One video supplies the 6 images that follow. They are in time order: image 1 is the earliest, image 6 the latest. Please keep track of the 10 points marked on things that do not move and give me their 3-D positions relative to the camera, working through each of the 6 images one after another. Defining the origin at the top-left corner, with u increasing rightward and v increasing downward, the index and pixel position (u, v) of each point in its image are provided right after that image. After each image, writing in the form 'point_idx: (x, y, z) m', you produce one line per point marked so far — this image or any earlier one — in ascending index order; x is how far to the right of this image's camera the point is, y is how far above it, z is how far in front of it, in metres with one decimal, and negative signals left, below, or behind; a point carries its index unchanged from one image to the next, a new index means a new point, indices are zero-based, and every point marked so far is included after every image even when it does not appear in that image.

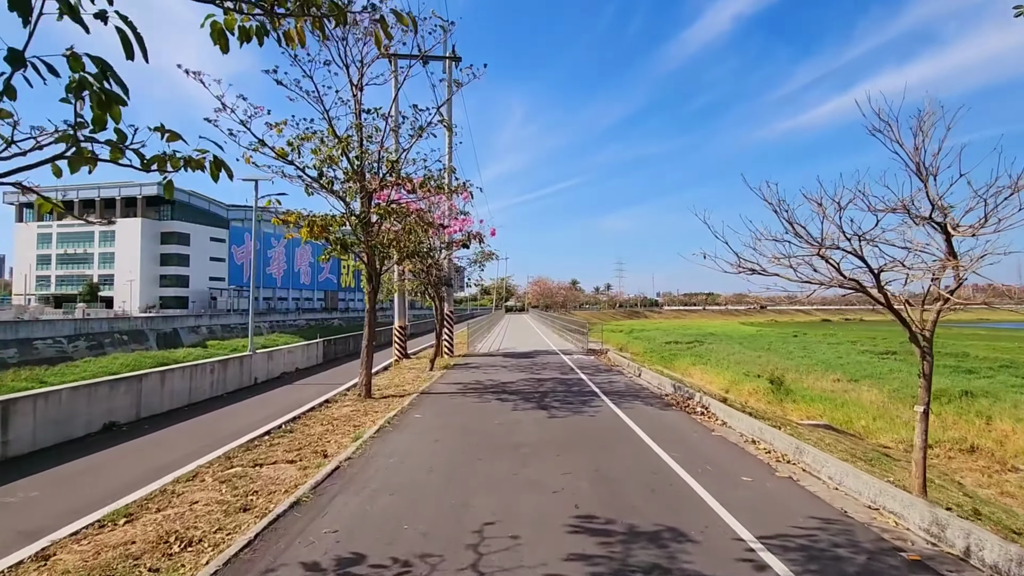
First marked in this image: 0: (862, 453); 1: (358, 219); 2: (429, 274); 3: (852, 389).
0: (+5.6, -2.6, +9.2) m
1: (-1.8, +0.8, +6.7) m
2: (-1.7, +0.3, +12.0) m
3: (+11.2, -3.4, +19.2) m
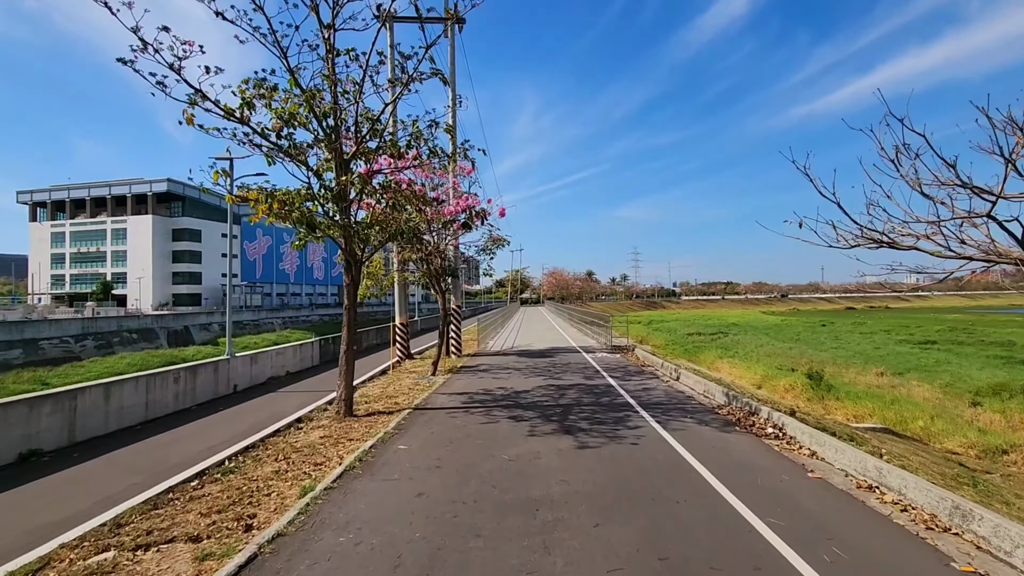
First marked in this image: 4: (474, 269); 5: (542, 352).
0: (+5.8, -2.4, +7.8) m
1: (-1.7, +0.9, +5.4) m
2: (-1.5, +0.5, +10.7) m
3: (+11.7, -2.9, +17.6) m
4: (-0.9, +0.5, +13.9) m
5: (+0.9, -1.9, +16.2) m
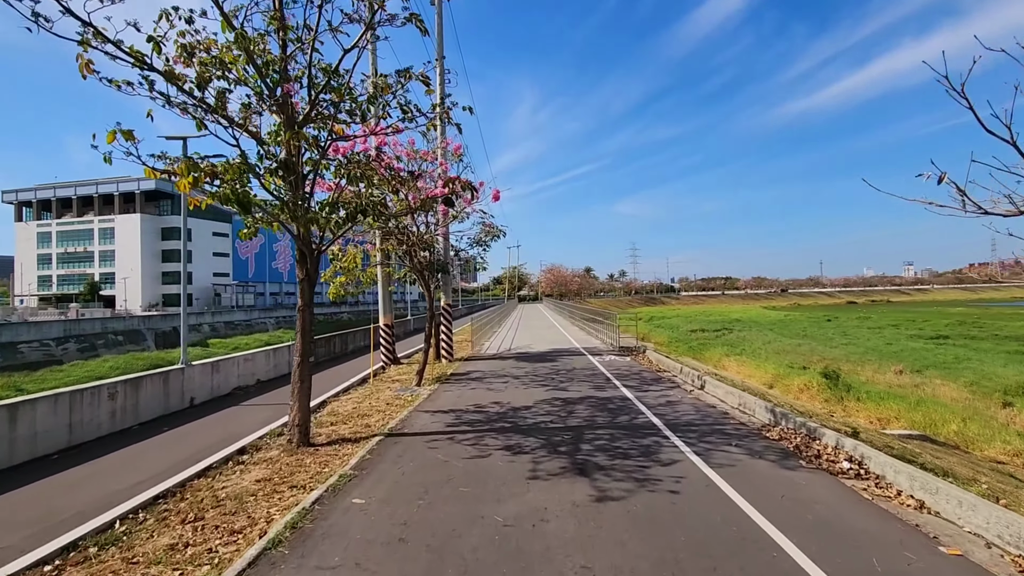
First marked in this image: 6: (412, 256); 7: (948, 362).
0: (+5.8, -2.3, +6.7) m
1: (-1.7, +0.9, +4.3) m
2: (-1.5, +0.5, +9.5) m
3: (+11.7, -2.7, +16.5) m
4: (-1.0, +0.5, +12.8) m
5: (+0.8, -1.8, +15.1) m
6: (-1.6, +0.5, +9.5) m
7: (+15.0, -2.6, +20.0) m
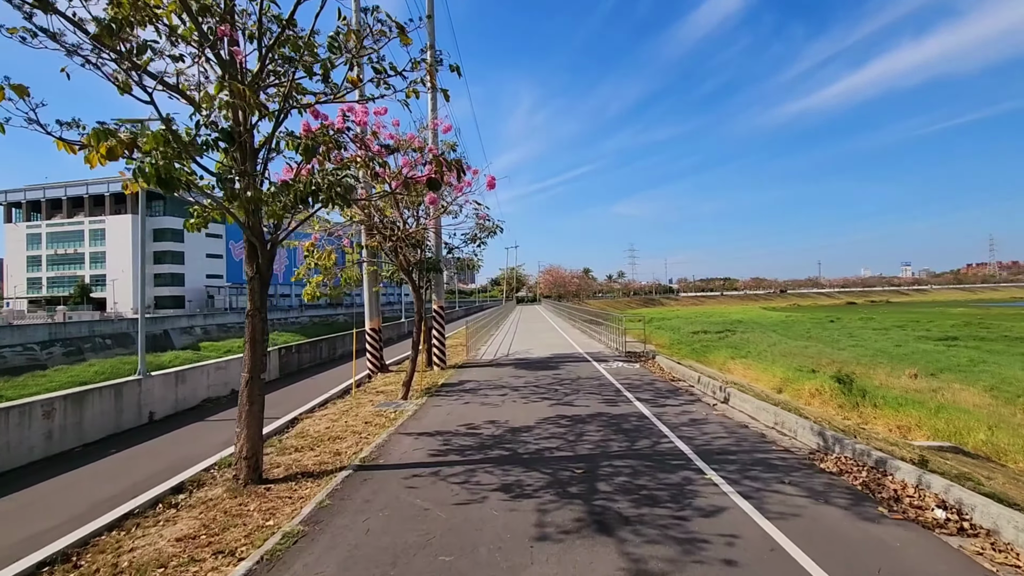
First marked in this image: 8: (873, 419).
0: (+5.8, -2.3, +5.9) m
1: (-1.7, +0.9, +3.5) m
2: (-1.6, +0.5, +8.7) m
3: (+11.6, -2.7, +15.8) m
4: (-1.0, +0.5, +12.0) m
5: (+0.8, -1.8, +14.3) m
6: (-1.6, +0.5, +8.7) m
7: (+14.9, -2.5, +19.2) m
8: (+8.4, -3.0, +13.5) m
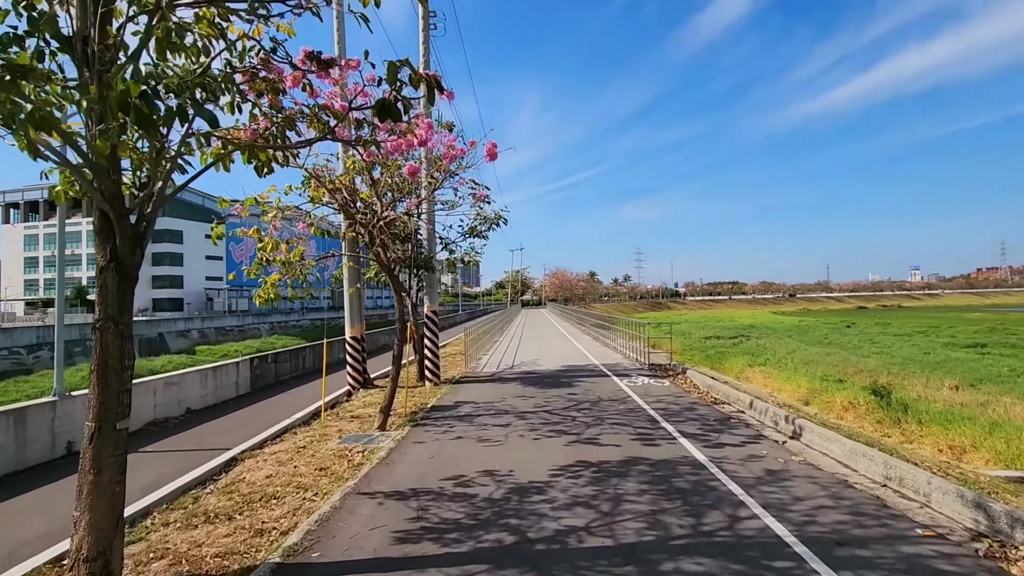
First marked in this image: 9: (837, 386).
0: (+5.8, -2.3, +4.6) m
1: (-1.7, +0.9, +2.2) m
2: (-1.5, +0.5, +7.5) m
3: (+11.8, -2.8, +14.4) m
4: (-0.9, +0.5, +10.7) m
5: (+0.9, -1.9, +12.9) m
6: (-1.6, +0.5, +7.4) m
7: (+15.1, -2.7, +17.8) m
8: (+8.5, -3.1, +12.1) m
9: (+9.9, -3.0, +17.7) m
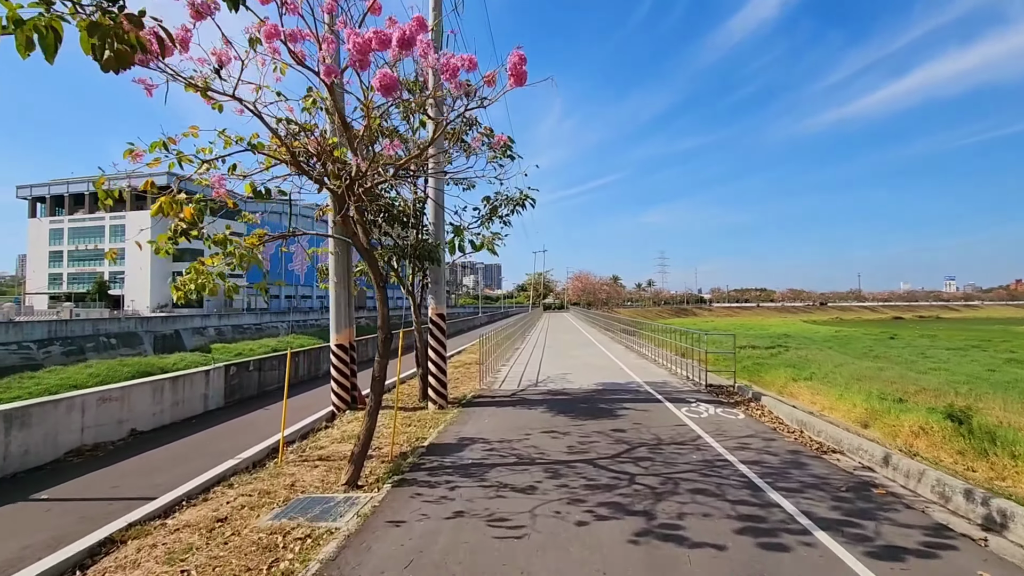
0: (+5.9, -2.4, +2.8) m
1: (-1.6, +1.0, +0.7) m
2: (-1.2, +0.5, +6.0) m
3: (+12.2, -3.1, +12.4) m
4: (-0.5, +0.5, +9.2) m
5: (+1.3, -1.9, +11.3) m
6: (-1.3, +0.5, +5.9) m
7: (+15.7, -3.0, +15.6) m
8: (+8.9, -3.3, +10.2) m
9: (+10.5, -3.2, +15.7) m
